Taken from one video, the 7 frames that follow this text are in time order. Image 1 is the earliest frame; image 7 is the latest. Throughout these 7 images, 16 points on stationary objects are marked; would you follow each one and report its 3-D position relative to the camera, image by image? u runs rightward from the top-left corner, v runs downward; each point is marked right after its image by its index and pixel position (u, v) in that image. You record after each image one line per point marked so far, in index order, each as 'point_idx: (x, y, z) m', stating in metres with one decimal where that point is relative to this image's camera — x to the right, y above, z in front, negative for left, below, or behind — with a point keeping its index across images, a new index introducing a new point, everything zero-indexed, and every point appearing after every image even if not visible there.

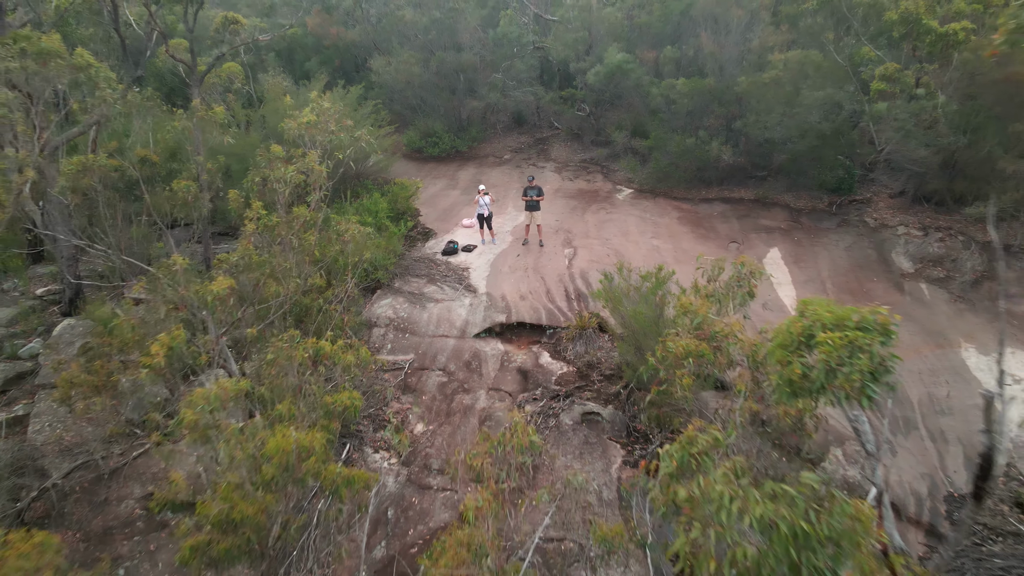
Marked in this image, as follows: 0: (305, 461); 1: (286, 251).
0: (-1.6, -1.3, +4.2) m
1: (-3.0, +0.5, +6.8) m
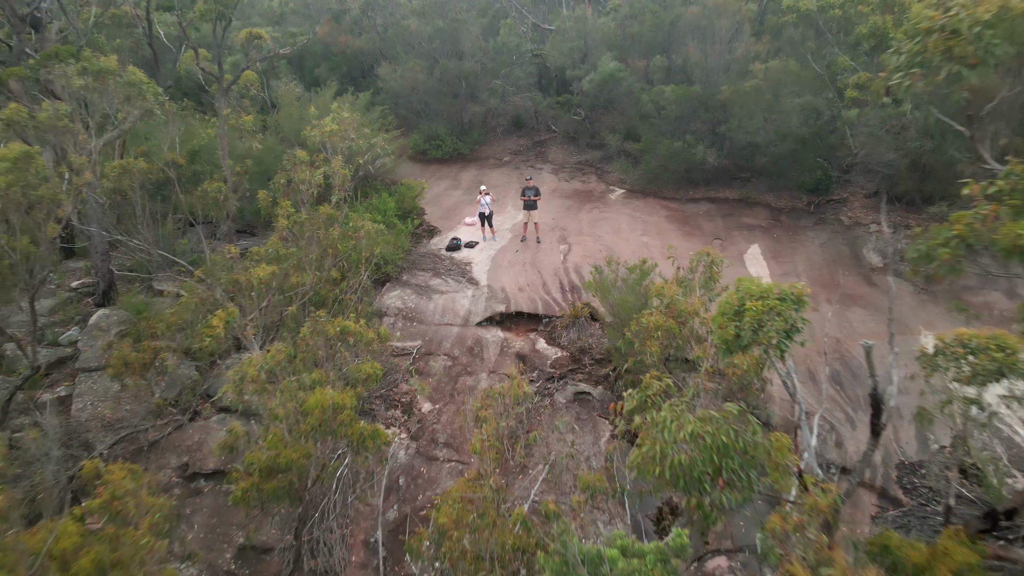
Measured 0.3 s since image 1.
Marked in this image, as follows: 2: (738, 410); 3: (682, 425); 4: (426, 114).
0: (-1.6, -1.2, +5.0) m
1: (-3.0, +0.7, +7.6) m
2: (+1.5, -0.8, +3.6) m
3: (+1.1, -0.9, +3.5) m
4: (-2.7, +5.5, +16.2) m
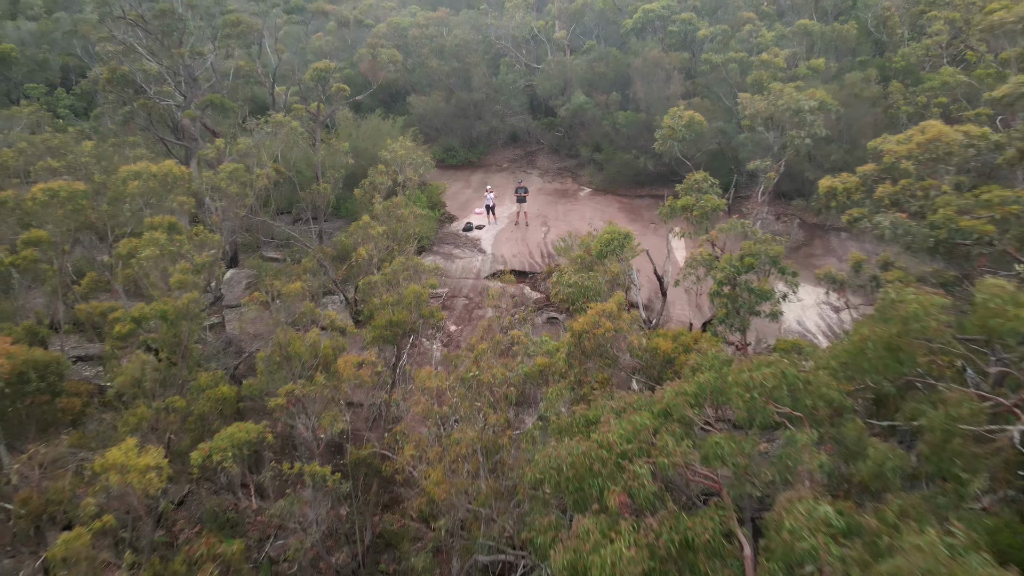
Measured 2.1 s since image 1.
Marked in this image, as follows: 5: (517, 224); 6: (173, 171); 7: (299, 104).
0: (-1.8, -0.2, +9.9) m
1: (-3.1, +1.7, +12.5) m
2: (+1.4, +0.1, +8.5) m
3: (+1.0, +0.1, +8.4) m
4: (-2.8, +6.4, +21.1) m
5: (+0.2, +2.0, +16.4) m
6: (-6.9, +2.4, +10.5) m
7: (-6.9, +6.0, +16.7) m
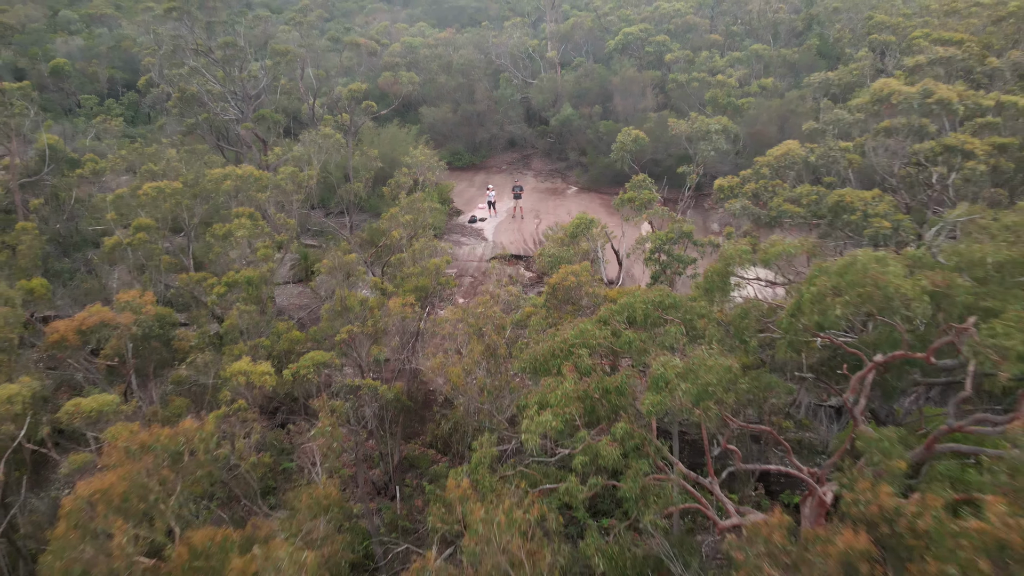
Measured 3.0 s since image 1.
0: (-1.8, +0.4, +13.0) m
1: (-3.2, +2.3, +15.6) m
2: (+1.3, +0.8, +11.6) m
3: (+0.9, +0.7, +11.5) m
4: (-2.9, +7.1, +24.2) m
5: (+0.1, +2.7, +19.5) m
6: (-7.0, +3.1, +13.6) m
7: (-7.0, +6.7, +19.8) m
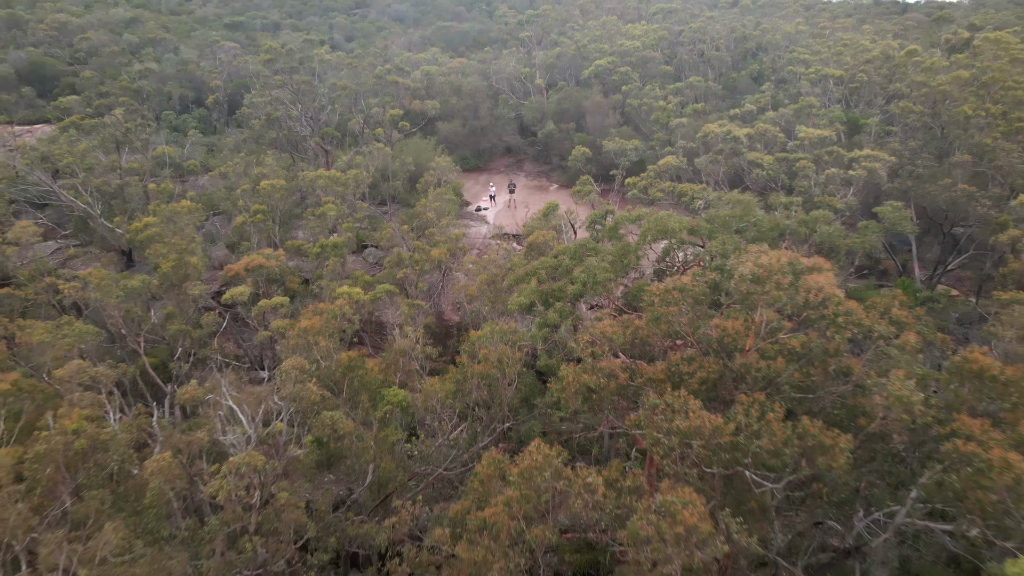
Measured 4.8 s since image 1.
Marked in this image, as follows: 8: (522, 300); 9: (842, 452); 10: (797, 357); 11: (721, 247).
0: (-2.0, +1.8, +19.4) m
1: (-3.4, +3.7, +22.0) m
2: (+1.1, +2.2, +18.0) m
3: (+0.7, +2.1, +18.0) m
4: (-3.1, +8.4, +30.6) m
5: (-0.1, +4.0, +25.9) m
6: (-7.2, +4.5, +20.0) m
7: (-7.2, +8.0, +26.2) m
8: (+0.3, -0.3, +13.2) m
9: (+4.9, -2.4, +7.8) m
10: (+4.9, -1.2, +9.0) m
11: (+4.6, +1.0, +11.4) m
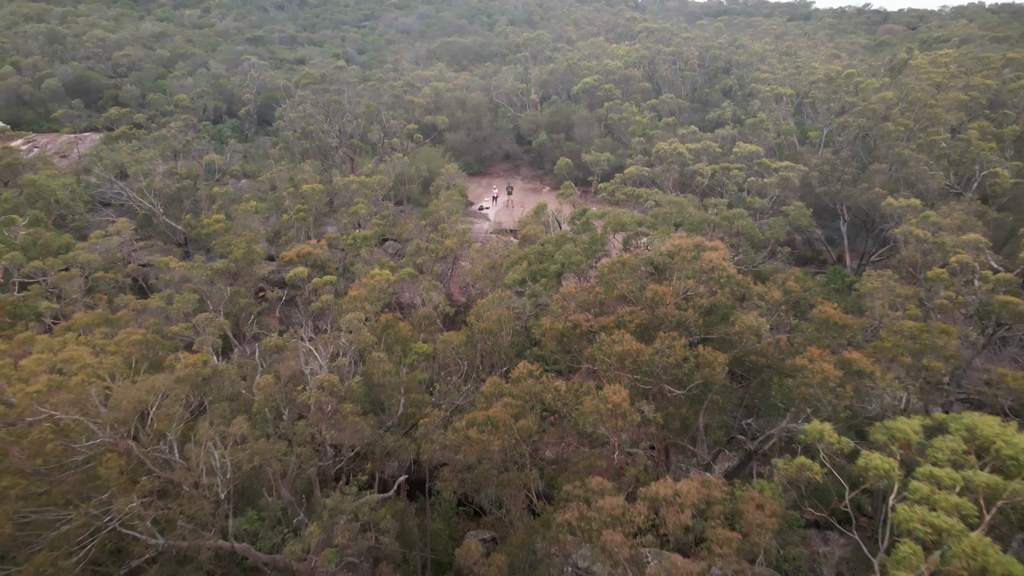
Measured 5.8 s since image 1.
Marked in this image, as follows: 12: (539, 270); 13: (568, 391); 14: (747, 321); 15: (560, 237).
0: (-2.2, +2.5, +23.6) m
1: (-3.5, +4.3, +26.2) m
2: (+1.0, +2.8, +22.2) m
3: (+0.6, +2.8, +22.1) m
4: (-3.2, +9.1, +34.8) m
5: (-0.2, +4.7, +30.1) m
6: (-7.4, +5.1, +24.2) m
7: (-7.3, +8.7, +30.4) m
8: (+0.1, +0.4, +17.4) m
9: (+4.8, -1.8, +12.0) m
10: (+4.8, -0.5, +13.2) m
11: (+4.5, +1.6, +15.6) m
12: (+0.9, +0.6, +17.6) m
13: (+1.4, -2.5, +12.6) m
14: (+5.6, -0.8, +12.4) m
15: (+1.7, +1.8, +18.3) m
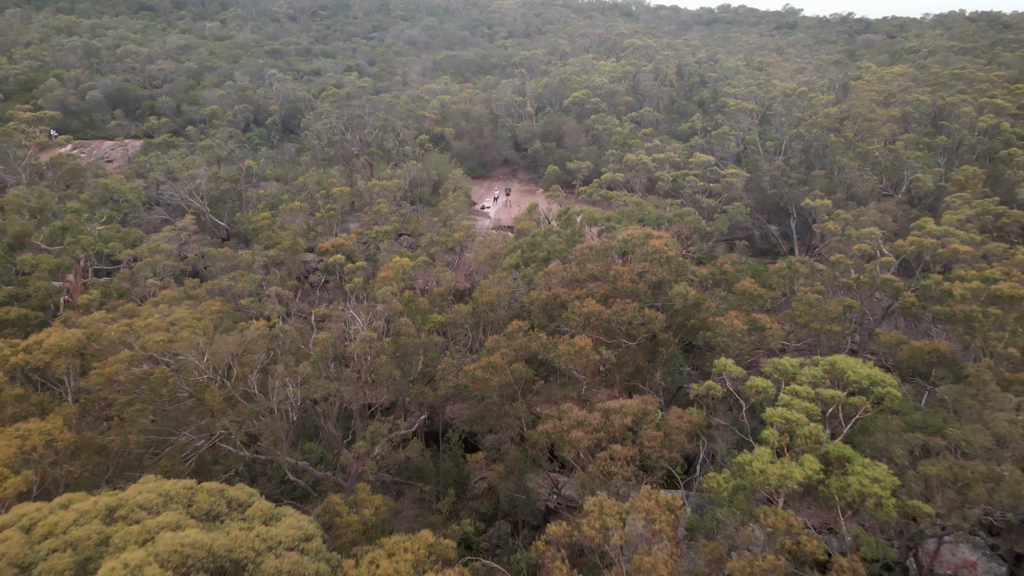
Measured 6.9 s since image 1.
0: (-2.3, +3.2, +27.9) m
1: (-3.7, +5.1, +30.5) m
2: (+0.8, +3.5, +26.5) m
3: (+0.5, +3.5, +26.5) m
4: (-3.3, +9.8, +39.1) m
5: (-0.4, +5.4, +34.4) m
6: (-7.5, +5.8, +28.6) m
7: (-7.5, +9.4, +34.7) m
8: (0.0, +1.1, +21.7) m
9: (+4.7, -1.1, +16.3) m
10: (+4.6, +0.2, +17.5) m
11: (+4.3, +2.3, +19.9) m
12: (+0.8, +1.3, +21.9) m
13: (+1.2, -1.8, +16.9) m
14: (+5.5, -0.1, +16.7) m
15: (+1.6, +2.5, +22.6) m
